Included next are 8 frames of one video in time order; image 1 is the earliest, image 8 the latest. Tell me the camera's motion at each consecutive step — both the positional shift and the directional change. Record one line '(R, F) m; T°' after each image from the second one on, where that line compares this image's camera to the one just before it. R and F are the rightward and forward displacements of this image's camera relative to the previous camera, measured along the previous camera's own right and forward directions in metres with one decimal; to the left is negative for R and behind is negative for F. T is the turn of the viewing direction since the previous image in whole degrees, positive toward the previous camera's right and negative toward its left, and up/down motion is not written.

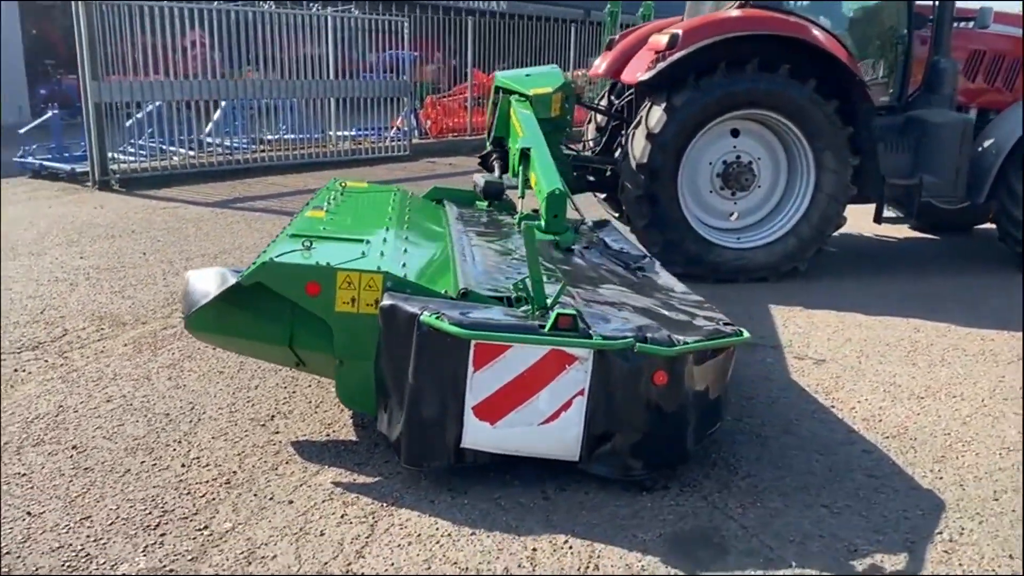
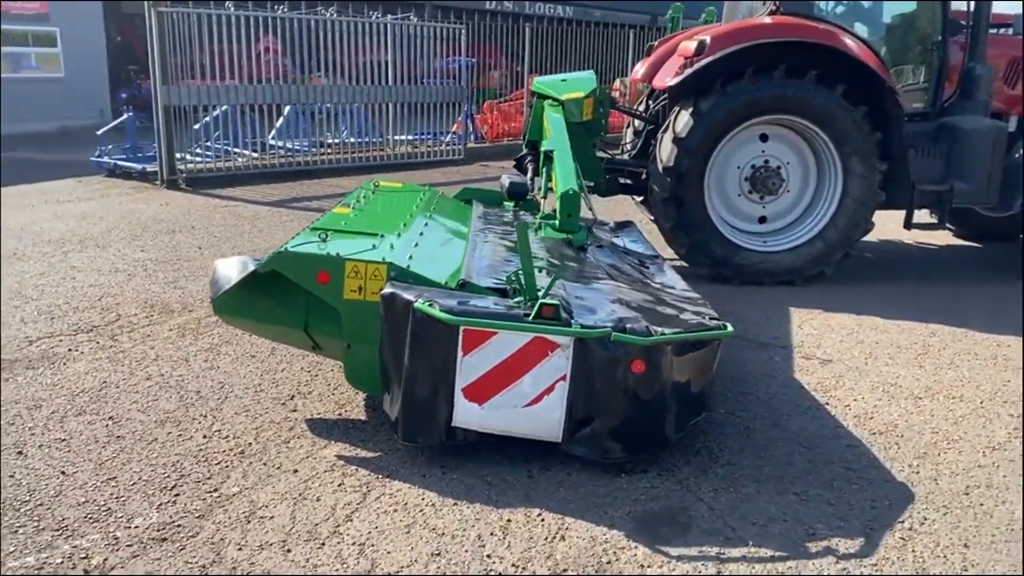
(+0.2, -0.2) m; -4°
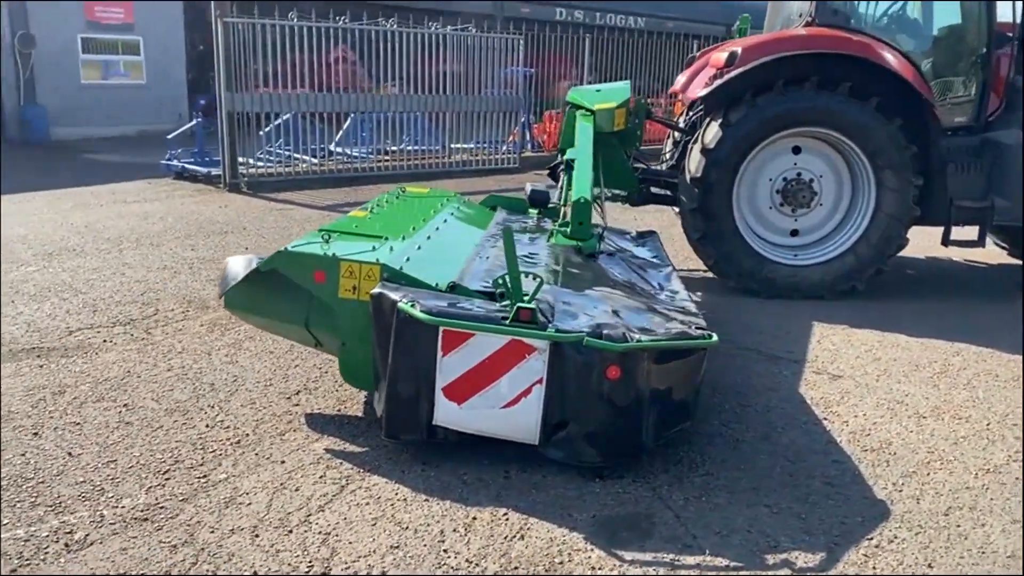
(+0.3, 0.0) m; -5°
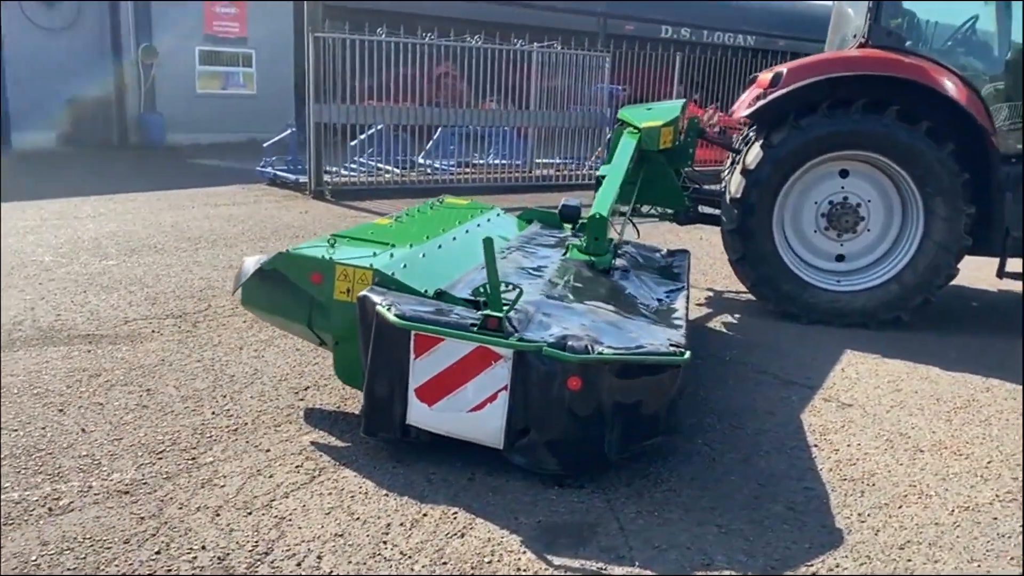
(+0.4, -0.1) m; -7°
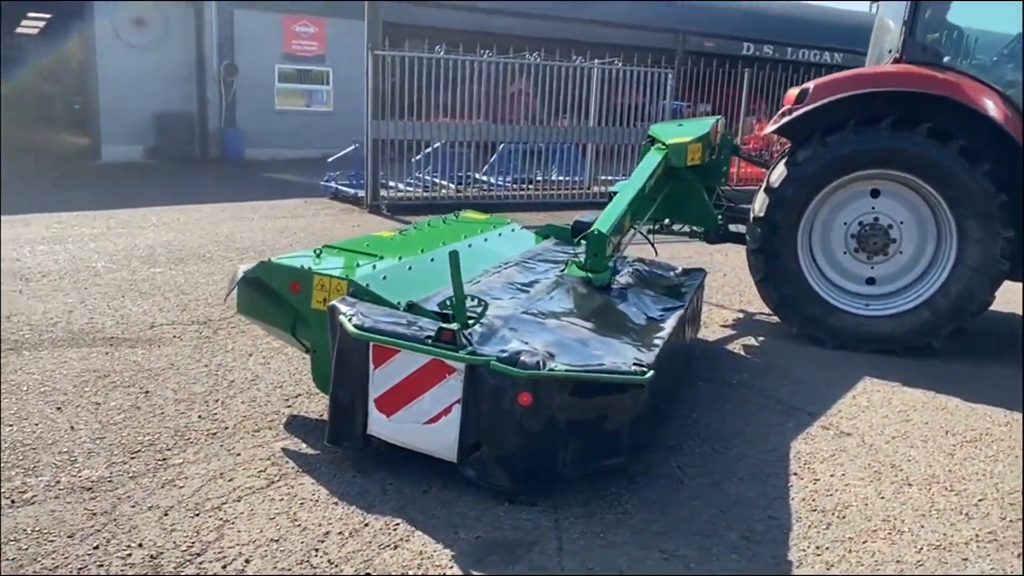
(+0.4, 0.0) m; -6°
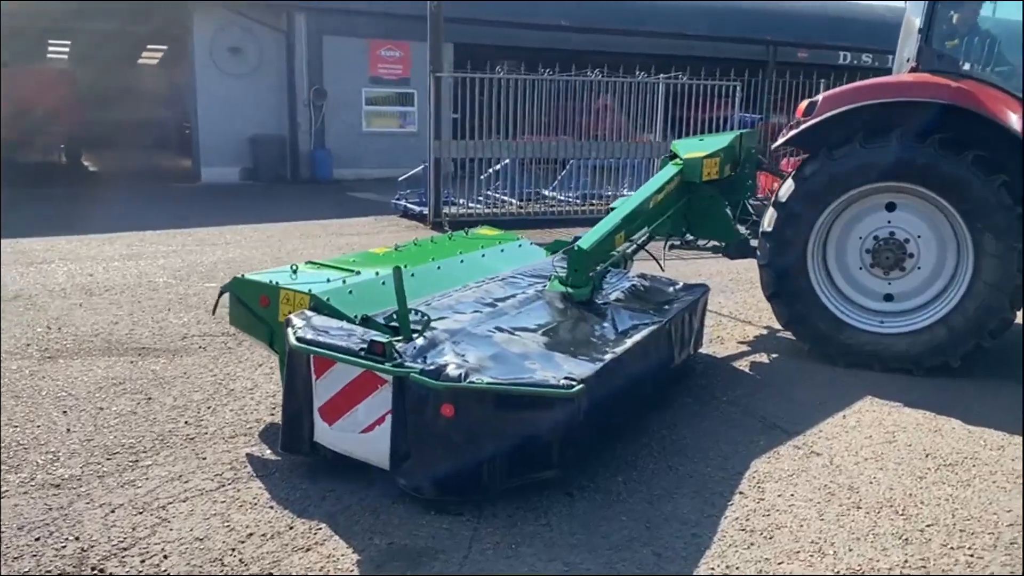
(+0.6, 0.0) m; -7°
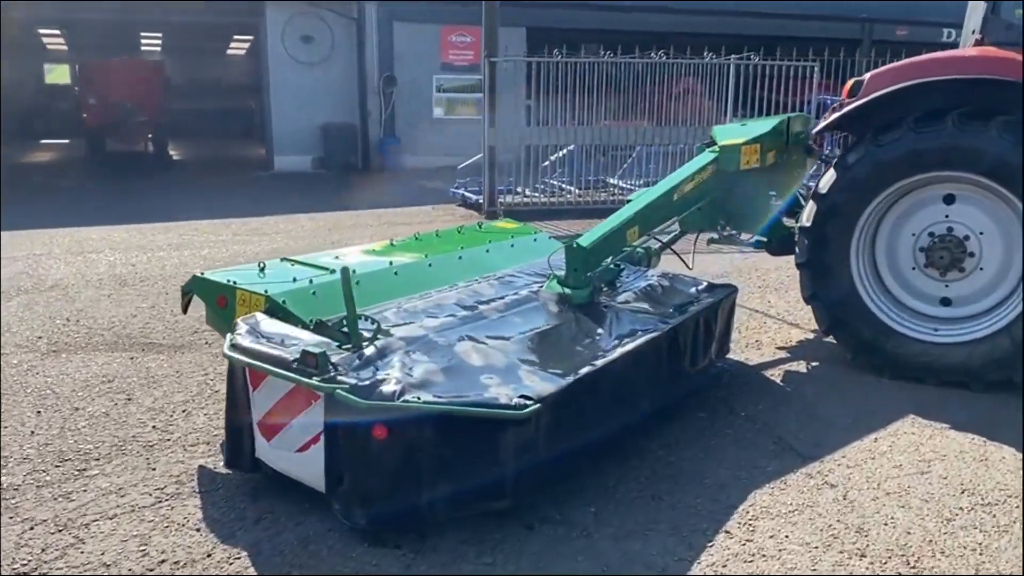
(+0.4, +0.4) m; -6°
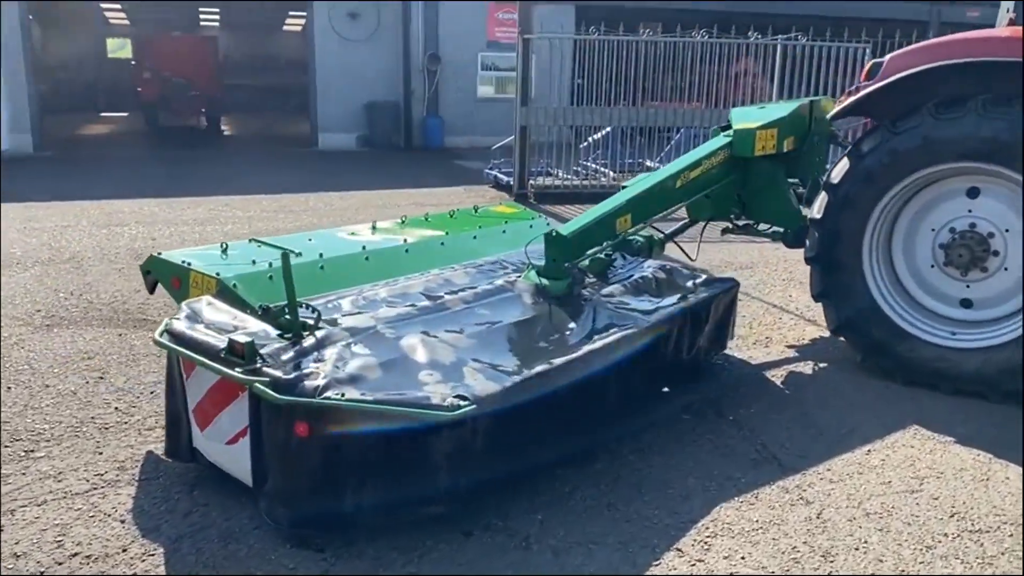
(+0.3, +0.2) m; -4°
